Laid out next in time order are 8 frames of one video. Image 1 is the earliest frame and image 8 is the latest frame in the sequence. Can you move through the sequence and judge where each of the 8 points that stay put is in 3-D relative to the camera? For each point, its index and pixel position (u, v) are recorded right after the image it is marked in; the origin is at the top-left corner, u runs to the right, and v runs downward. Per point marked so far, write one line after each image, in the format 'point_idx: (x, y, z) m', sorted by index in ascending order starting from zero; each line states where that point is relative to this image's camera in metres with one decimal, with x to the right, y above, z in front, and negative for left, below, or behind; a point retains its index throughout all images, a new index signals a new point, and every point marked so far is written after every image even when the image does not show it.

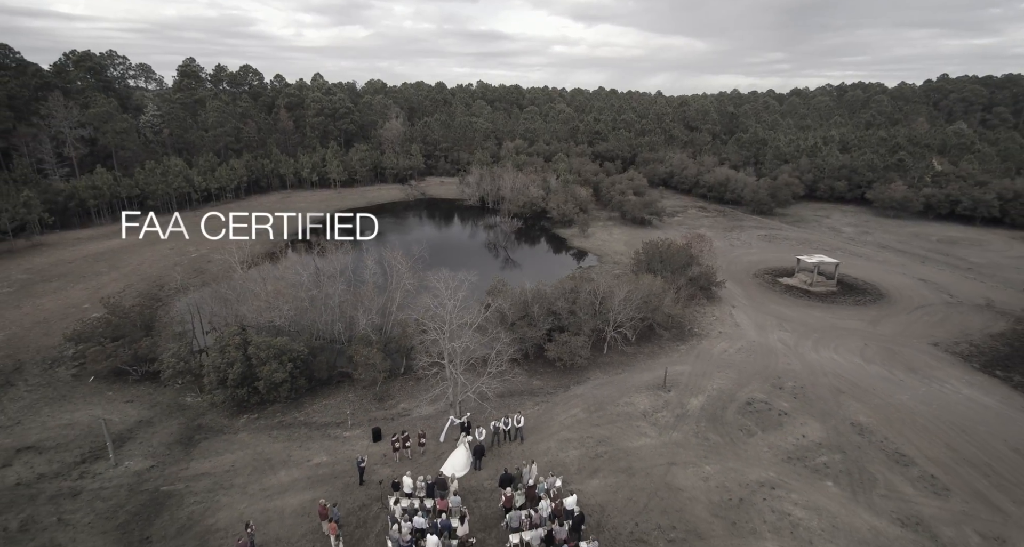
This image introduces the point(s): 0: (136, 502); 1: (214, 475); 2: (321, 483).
0: (-12.8, -7.7, +17.8) m
1: (-10.8, -7.3, +19.0) m
2: (-6.7, -7.4, +18.5) m
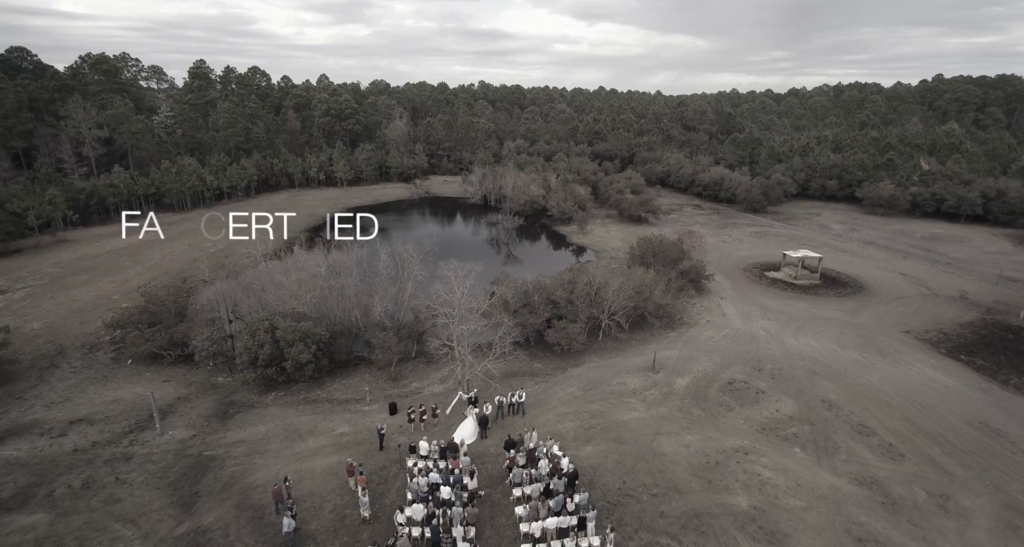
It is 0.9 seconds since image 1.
0: (-12.7, -7.3, +20.2) m
1: (-10.7, -6.9, +21.4) m
2: (-6.6, -6.9, +20.8) m
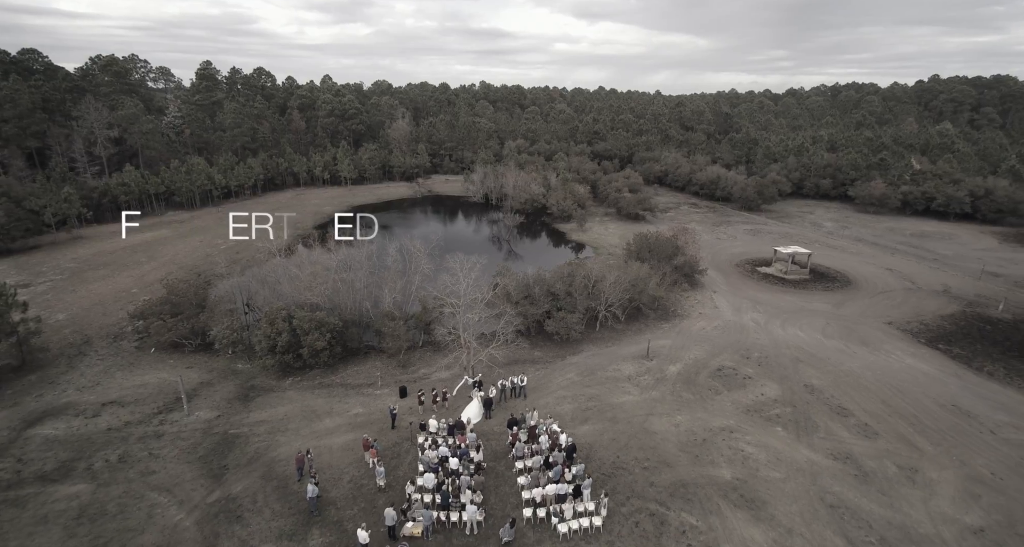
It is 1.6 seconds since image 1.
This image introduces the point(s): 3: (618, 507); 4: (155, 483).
0: (-12.6, -6.9, +21.8) m
1: (-10.6, -6.5, +23.0) m
2: (-6.5, -6.6, +22.5) m
3: (+3.7, -8.1, +18.1) m
4: (-13.3, -7.8, +19.4) m
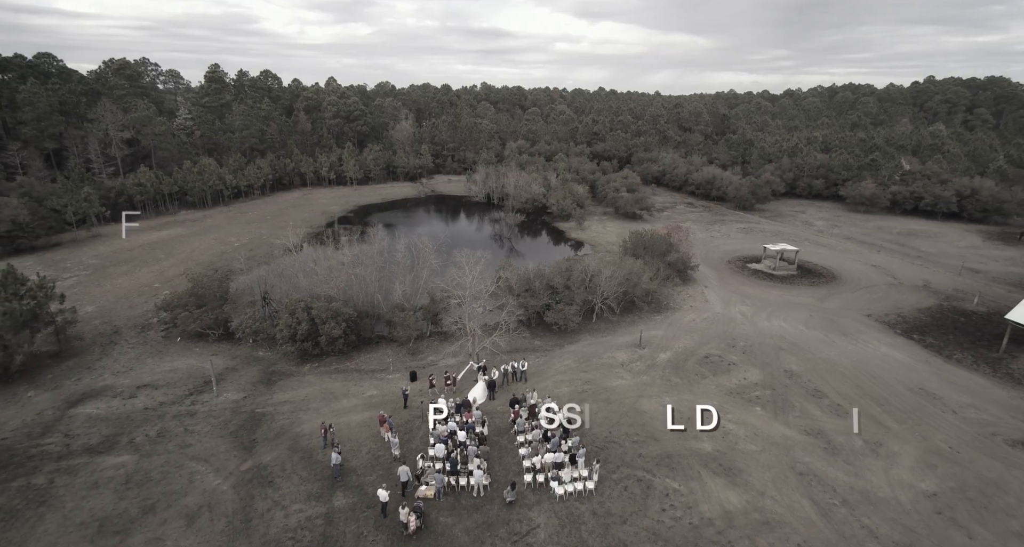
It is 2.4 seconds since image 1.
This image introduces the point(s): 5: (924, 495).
0: (-12.5, -6.6, +23.9) m
1: (-10.5, -6.2, +25.1) m
2: (-6.4, -6.2, +24.6) m
3: (+3.8, -7.8, +20.2) m
4: (-13.2, -7.4, +21.6) m
5: (+15.6, -8.3, +19.7) m
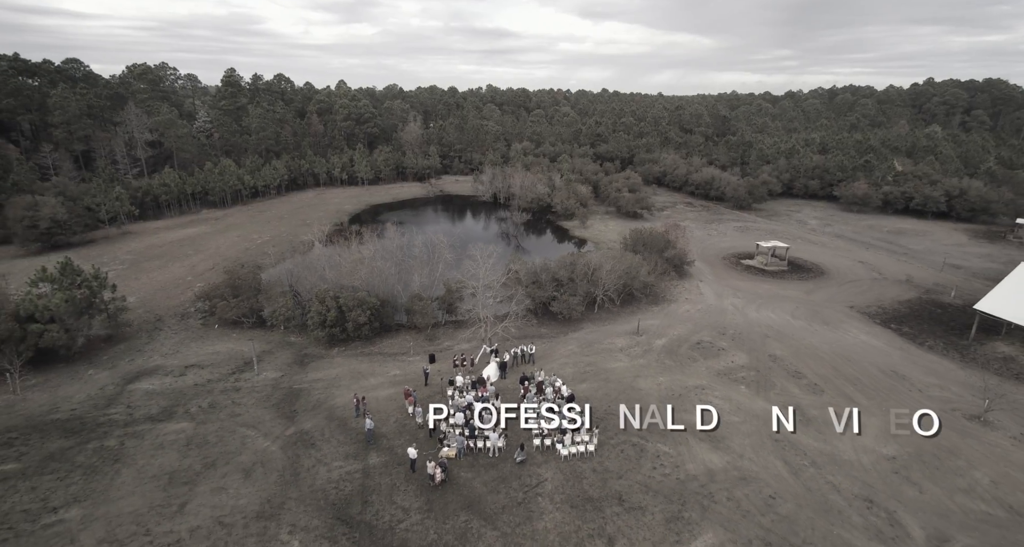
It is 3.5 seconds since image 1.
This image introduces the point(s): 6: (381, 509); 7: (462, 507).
0: (-12.0, -6.1, +26.9) m
1: (-10.0, -5.7, +28.1) m
2: (-5.9, -5.8, +27.5) m
3: (+4.2, -7.4, +23.1) m
4: (-12.7, -7.0, +24.5) m
5: (+16.1, -7.9, +22.5) m
6: (-4.9, -8.8, +19.5) m
7: (-1.9, -8.7, +19.5) m
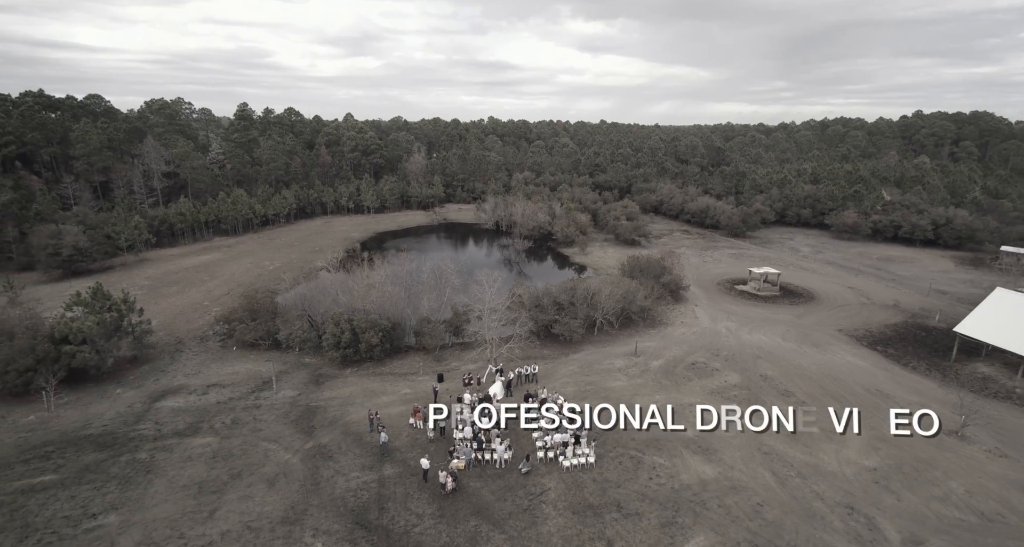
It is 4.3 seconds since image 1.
0: (-11.7, -7.4, +28.5) m
1: (-9.8, -7.1, +29.7) m
2: (-5.7, -7.1, +29.2) m
3: (+4.5, -8.5, +24.7) m
4: (-12.5, -8.2, +26.1) m
5: (+16.3, -9.0, +24.0) m
6: (-4.6, -9.7, +21.0) m
7: (-1.6, -9.7, +21.0) m
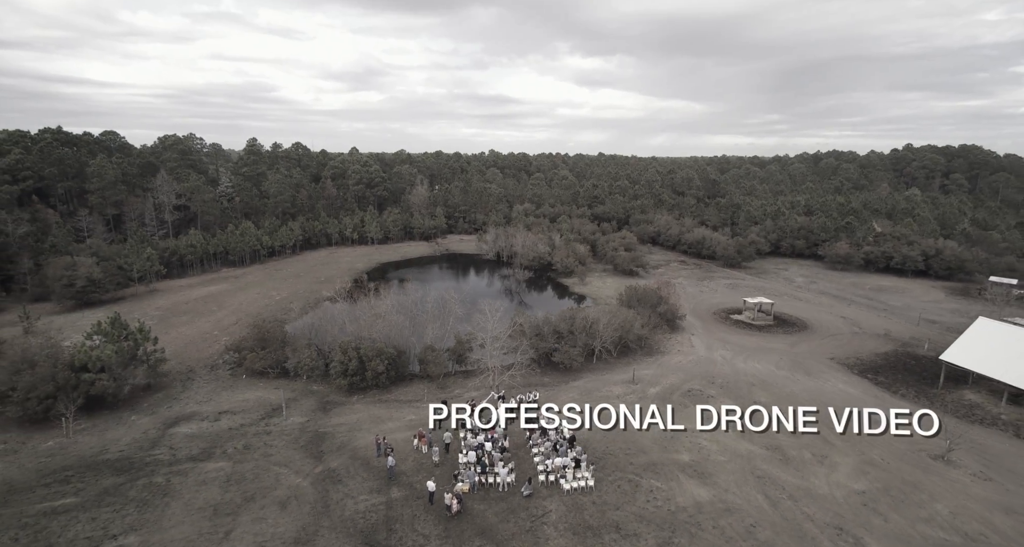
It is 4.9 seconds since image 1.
0: (-11.6, -9.2, +29.6) m
1: (-9.6, -8.9, +30.8) m
2: (-5.5, -8.9, +30.2) m
3: (+4.6, -10.0, +25.6) m
4: (-12.4, -9.8, +27.1) m
5: (+16.4, -10.4, +24.9) m
6: (-4.5, -11.0, +21.9) m
7: (-1.5, -11.0, +22.0) m
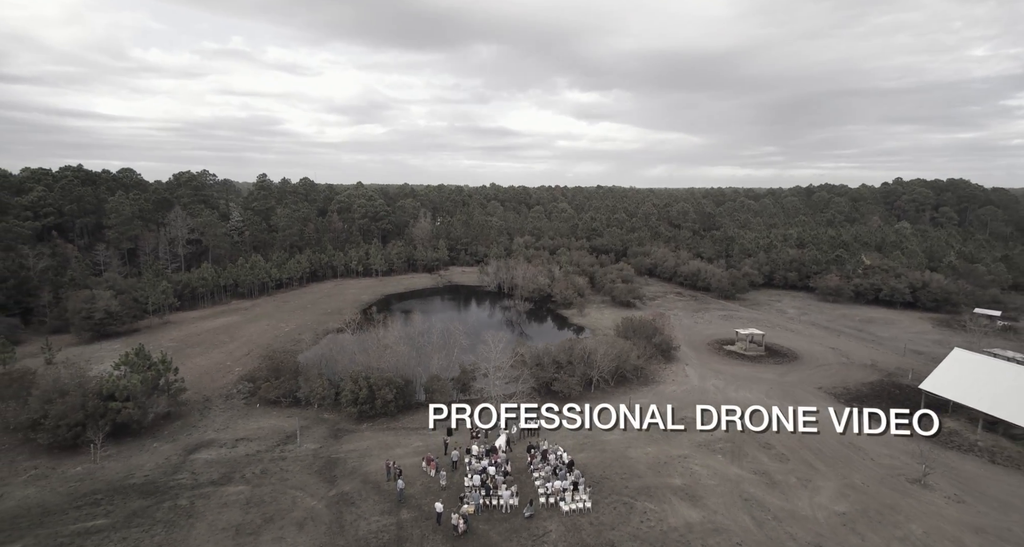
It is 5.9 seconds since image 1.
0: (-11.5, -11.3, +31.3) m
1: (-9.5, -11.0, +32.5) m
2: (-5.4, -11.0, +31.9) m
3: (+4.7, -11.8, +27.3) m
4: (-12.2, -11.7, +28.8) m
5: (+16.6, -12.2, +26.6) m
6: (-4.4, -12.6, +23.5) m
7: (-1.4, -12.6, +23.6) m
